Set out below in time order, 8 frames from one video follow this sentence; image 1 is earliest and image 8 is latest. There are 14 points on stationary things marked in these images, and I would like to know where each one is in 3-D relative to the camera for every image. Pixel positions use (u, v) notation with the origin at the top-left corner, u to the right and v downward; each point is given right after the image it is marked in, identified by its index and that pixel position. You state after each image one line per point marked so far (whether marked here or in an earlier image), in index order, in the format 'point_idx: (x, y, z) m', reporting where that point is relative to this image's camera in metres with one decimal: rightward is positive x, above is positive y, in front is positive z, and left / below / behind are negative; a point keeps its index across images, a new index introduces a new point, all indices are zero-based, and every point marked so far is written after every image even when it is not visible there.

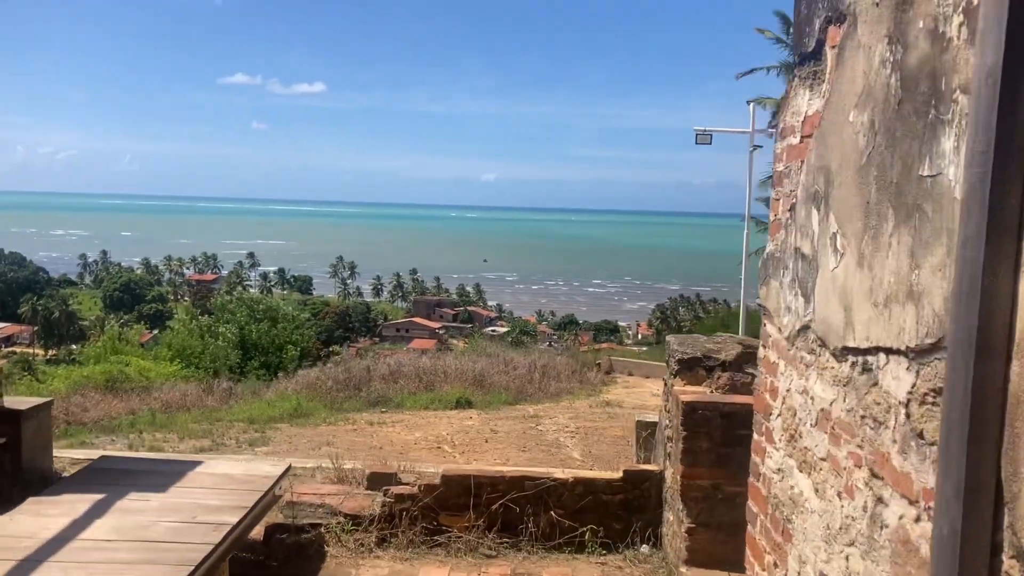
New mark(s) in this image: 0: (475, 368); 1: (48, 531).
0: (-0.5, -1.0, +12.2) m
1: (-1.0, -0.5, +1.9) m
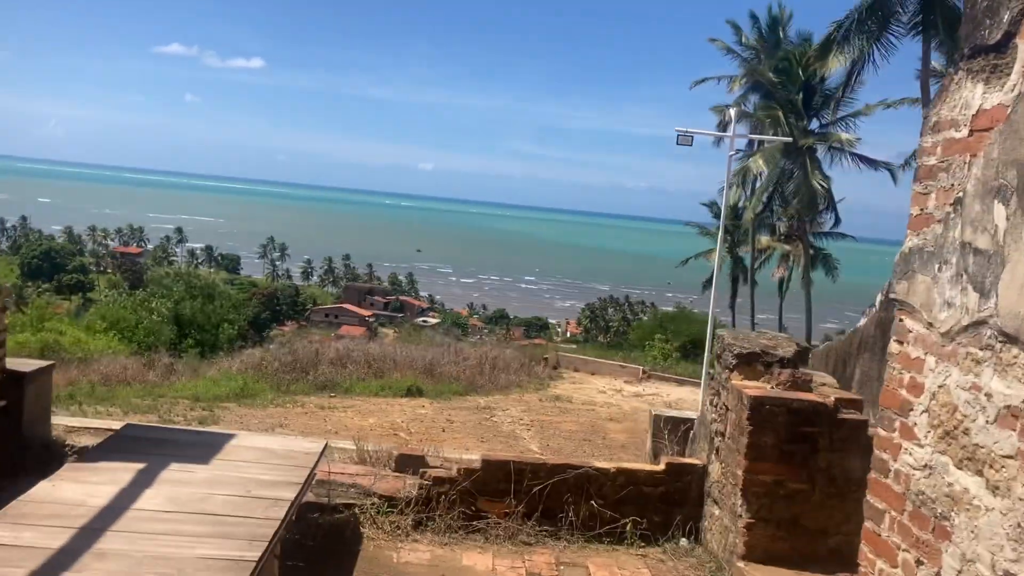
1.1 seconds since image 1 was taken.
0: (-1.1, -0.8, +12.1) m
1: (-0.8, -0.4, +1.8) m
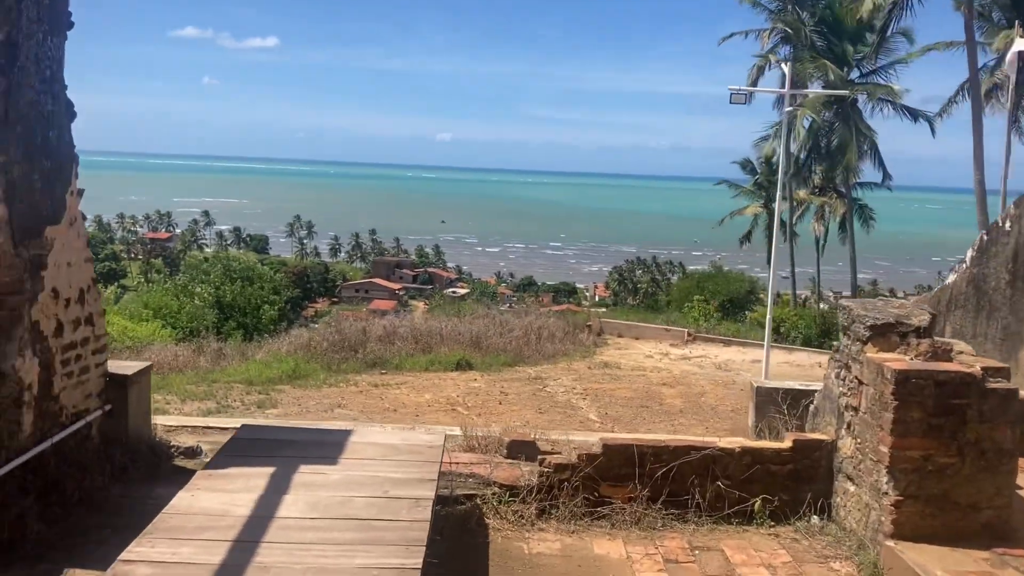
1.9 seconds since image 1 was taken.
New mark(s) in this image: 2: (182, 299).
0: (-0.5, -0.5, +12.1) m
1: (-0.5, -0.4, +1.8) m
2: (-5.1, -0.1, +14.5) m
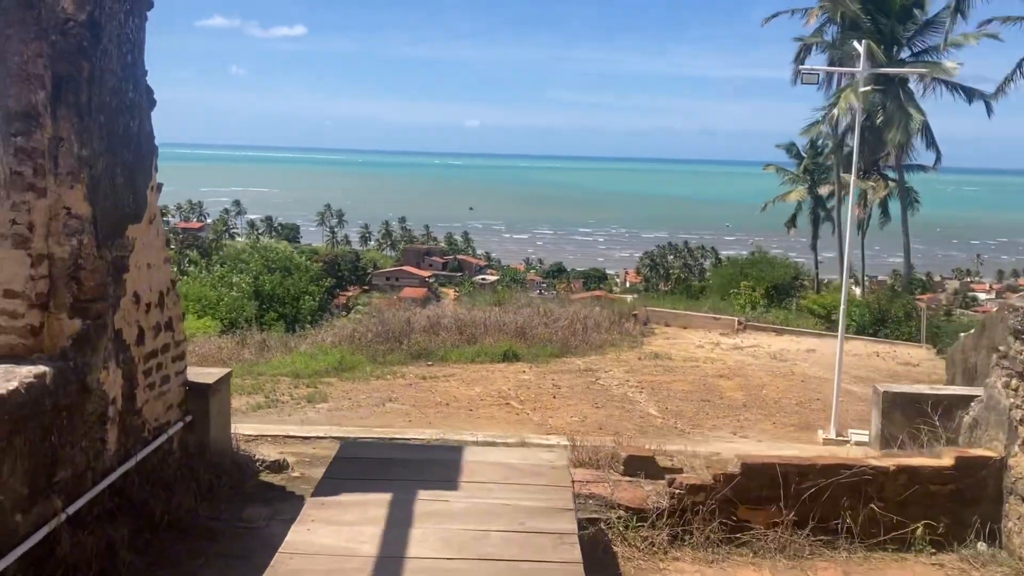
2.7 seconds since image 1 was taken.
0: (0.0, -0.3, +11.9) m
1: (-0.2, -0.4, +1.6) m
2: (-4.4, 0.0, +14.4) m
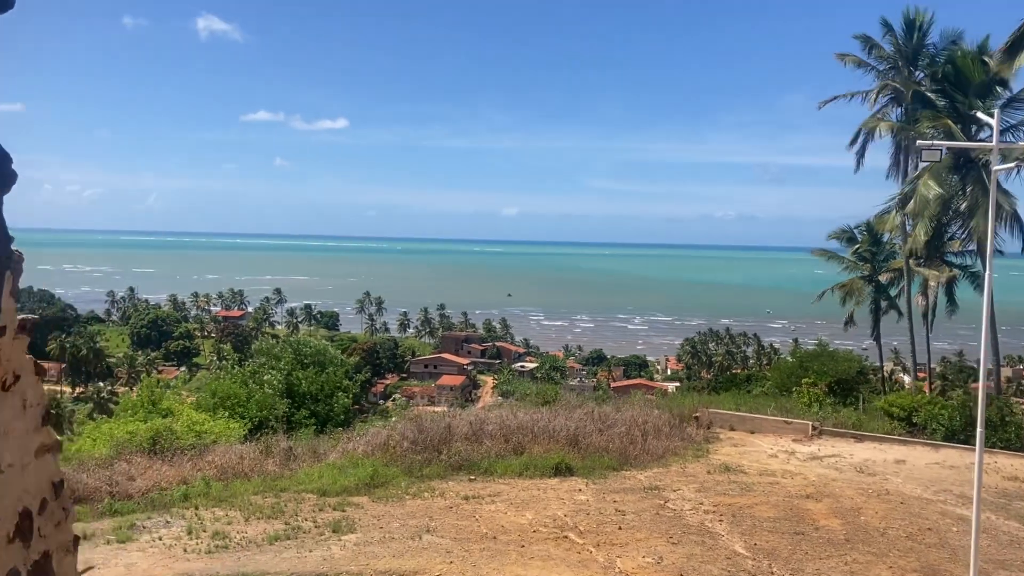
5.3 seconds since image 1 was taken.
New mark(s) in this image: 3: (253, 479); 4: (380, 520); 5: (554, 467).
0: (+0.6, -1.5, +10.7) m
1: (-0.1, -0.7, +0.5) m
2: (-3.7, -1.4, +13.5) m
3: (-2.6, -1.9, +9.3) m
4: (-1.0, -1.8, +7.4) m
5: (+0.4, -1.8, +9.3) m
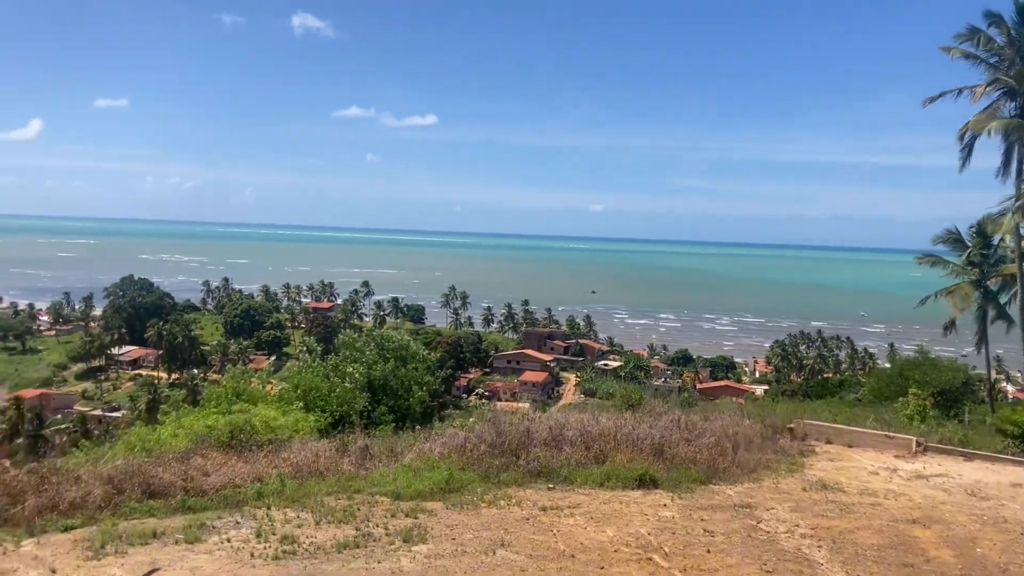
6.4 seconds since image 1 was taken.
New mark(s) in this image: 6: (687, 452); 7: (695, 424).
0: (+1.5, -1.5, +10.2) m
1: (-0.1, -0.7, +0.1) m
2: (-2.6, -1.3, +13.4) m
3: (-1.8, -1.8, +9.1) m
4: (-0.5, -1.8, +7.1) m
5: (+1.2, -1.8, +8.8) m
6: (+1.8, -1.7, +9.7) m
7: (+2.1, -1.6, +10.7) m
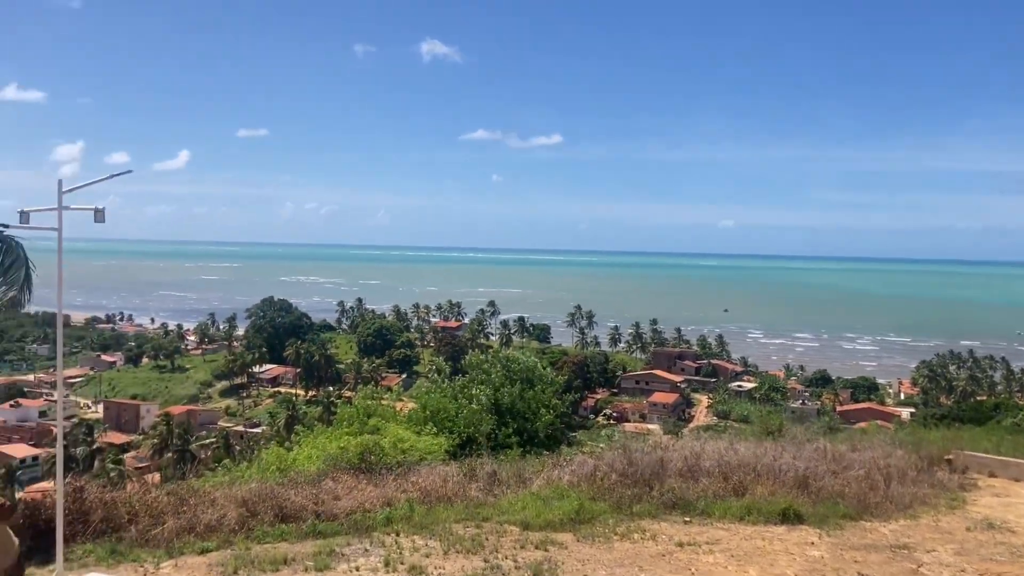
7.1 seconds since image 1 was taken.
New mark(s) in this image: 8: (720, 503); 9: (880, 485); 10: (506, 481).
0: (+2.9, -1.7, +9.6) m
1: (-0.1, -0.7, -0.2) m
2: (-0.8, -1.7, +13.3) m
3: (-0.5, -2.1, +8.9) m
4: (+0.5, -2.0, +6.8) m
5: (+2.4, -2.0, +8.3) m
6: (+3.1, -1.9, +9.1) m
7: (+3.5, -1.8, +10.0) m
8: (+1.9, -2.0, +8.8) m
9: (+3.6, -1.9, +9.2) m
10: (-0.1, -2.0, +9.9) m
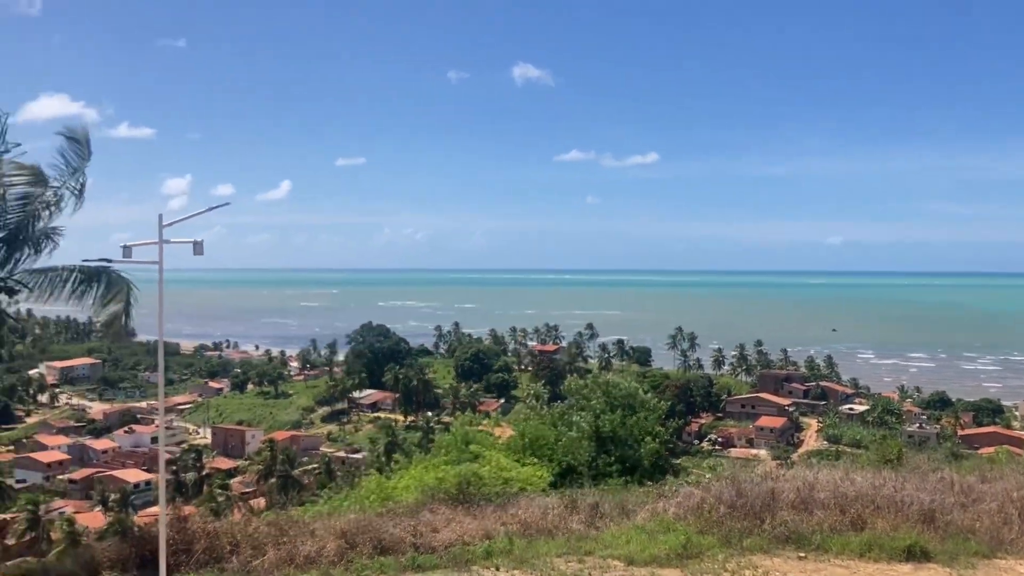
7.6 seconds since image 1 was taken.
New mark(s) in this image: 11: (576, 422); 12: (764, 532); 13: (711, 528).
0: (+3.9, -1.9, +9.0) m
1: (-0.1, -0.7, -0.4) m
2: (+0.6, -2.0, +13.0) m
3: (+0.4, -2.3, +8.7) m
4: (+1.2, -2.1, +6.4) m
5: (+3.2, -2.1, +7.7) m
6: (+4.0, -2.1, +8.4) m
7: (+4.5, -2.0, +9.3) m
8: (+2.8, -2.2, +8.2) m
9: (+4.5, -2.1, +8.5) m
10: (+1.0, -2.3, +9.6) m
11: (+0.9, -1.9, +13.2) m
12: (+2.2, -2.2, +8.4) m
13: (+1.8, -2.2, +8.6) m
